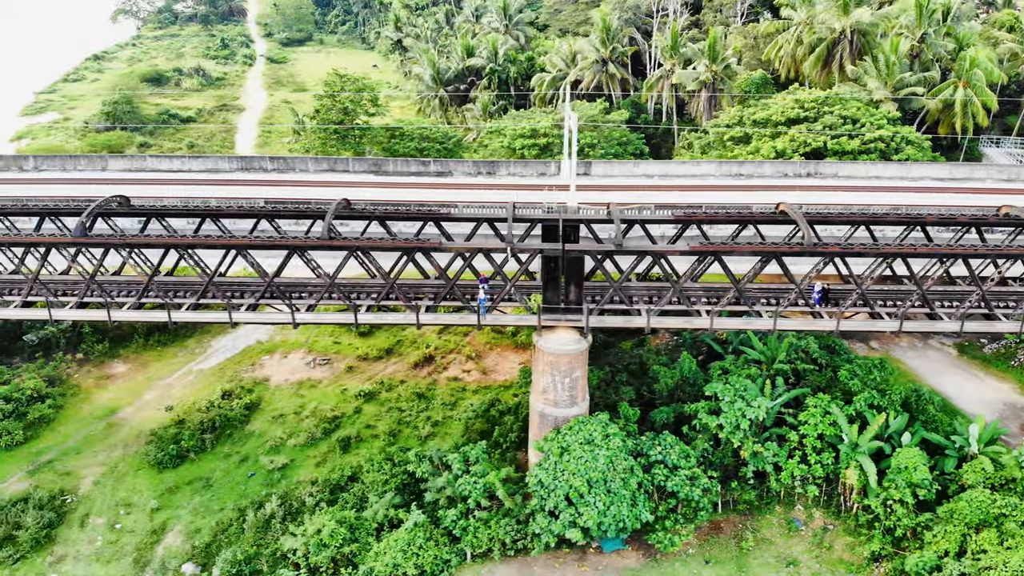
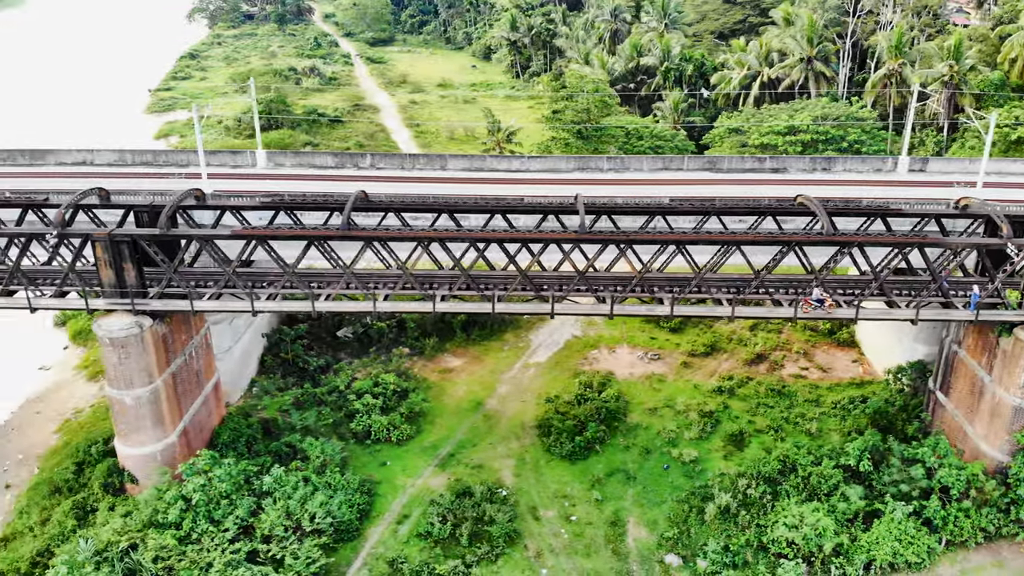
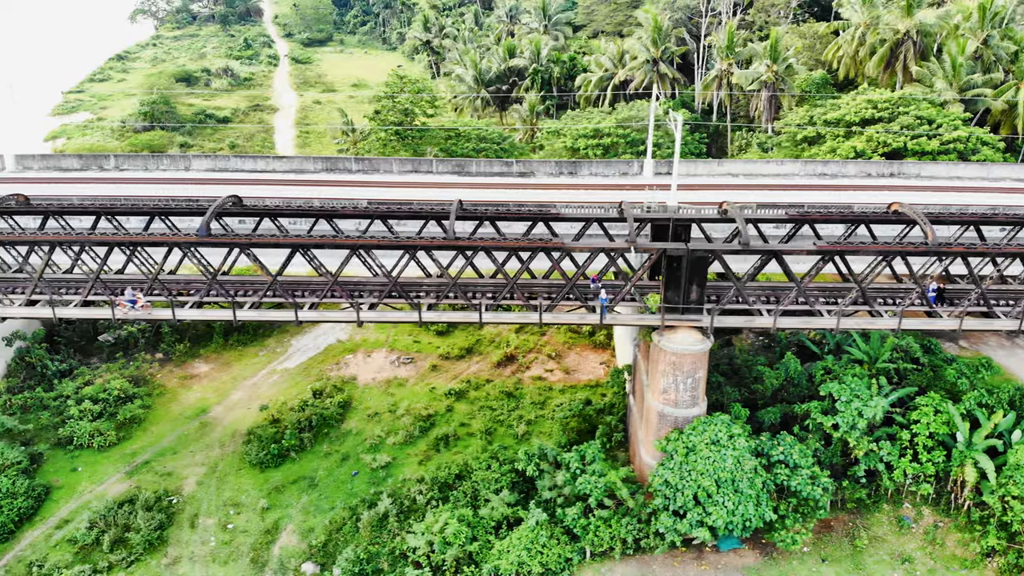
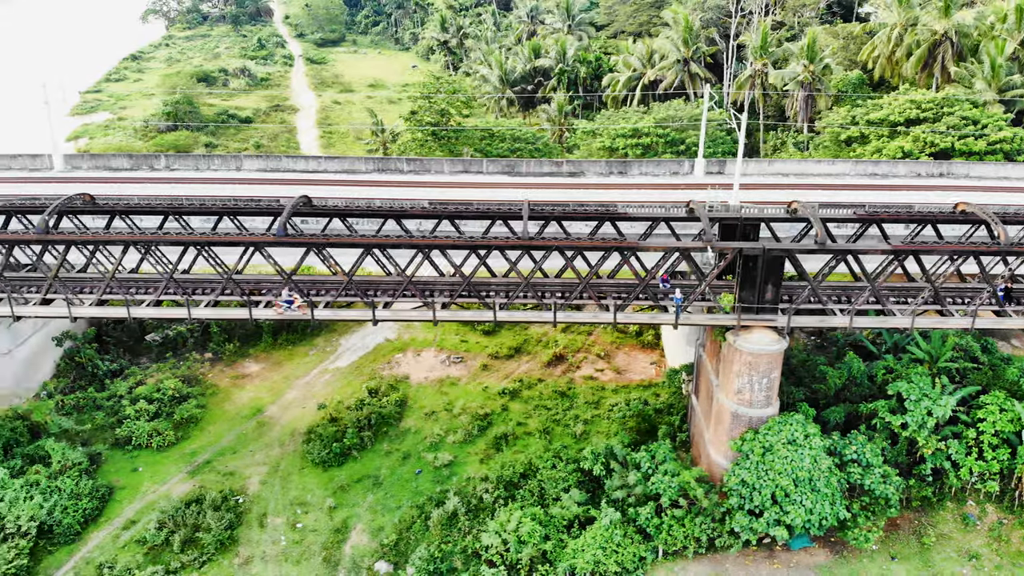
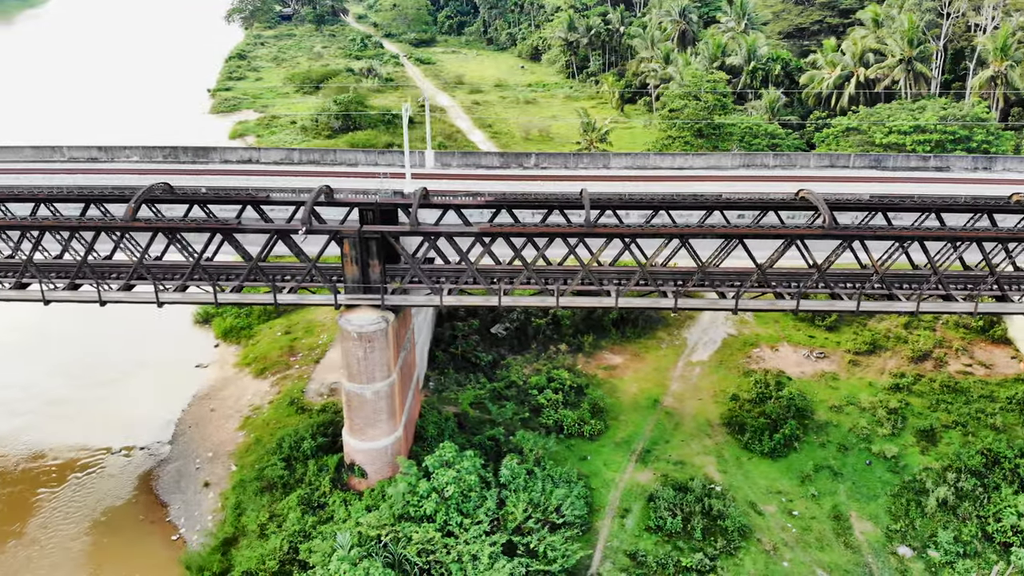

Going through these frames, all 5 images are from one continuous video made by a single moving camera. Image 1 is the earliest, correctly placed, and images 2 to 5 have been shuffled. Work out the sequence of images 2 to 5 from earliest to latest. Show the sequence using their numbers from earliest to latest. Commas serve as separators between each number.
3, 4, 2, 5
